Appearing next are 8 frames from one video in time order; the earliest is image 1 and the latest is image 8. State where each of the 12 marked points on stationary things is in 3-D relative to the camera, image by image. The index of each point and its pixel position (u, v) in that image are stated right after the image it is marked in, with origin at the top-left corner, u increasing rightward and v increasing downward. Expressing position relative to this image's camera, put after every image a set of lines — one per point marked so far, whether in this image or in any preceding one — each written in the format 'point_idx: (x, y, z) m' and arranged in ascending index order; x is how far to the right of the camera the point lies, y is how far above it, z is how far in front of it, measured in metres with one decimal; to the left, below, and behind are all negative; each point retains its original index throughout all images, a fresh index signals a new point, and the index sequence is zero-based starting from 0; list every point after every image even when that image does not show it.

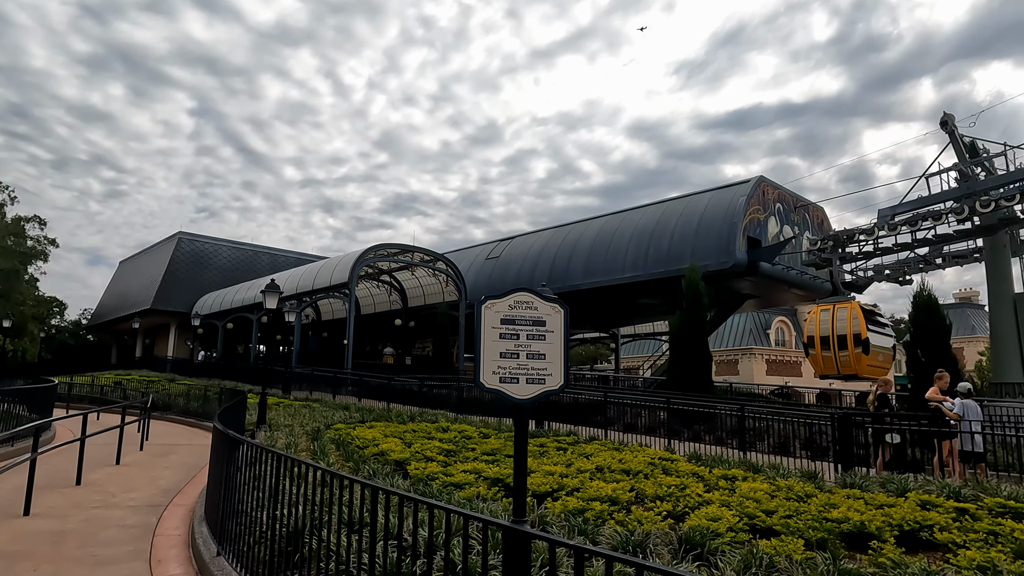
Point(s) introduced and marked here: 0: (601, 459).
0: (+1.2, -2.2, +8.6) m
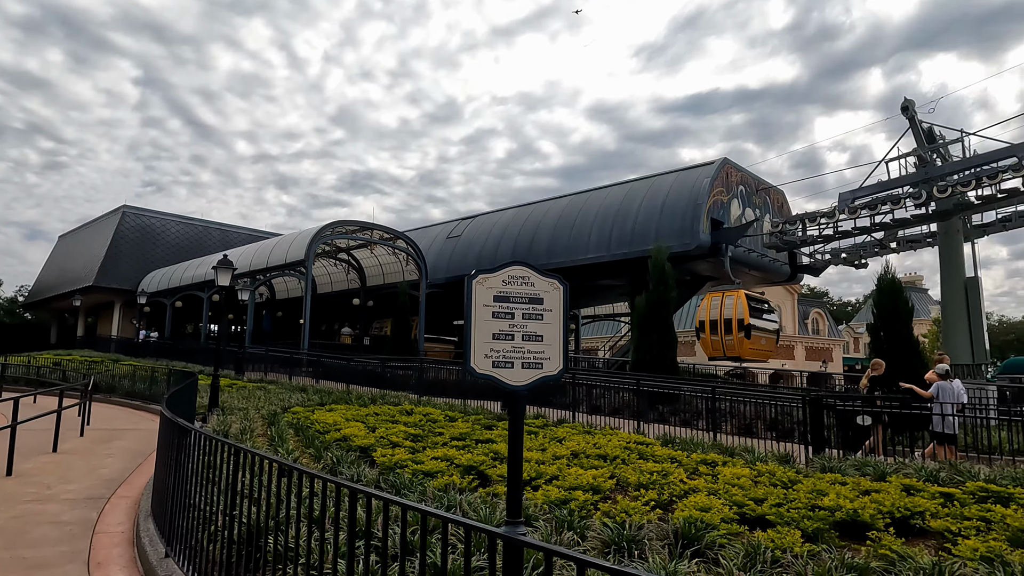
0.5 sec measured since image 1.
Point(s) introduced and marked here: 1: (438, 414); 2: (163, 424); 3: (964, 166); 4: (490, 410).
0: (+0.8, -1.9, +8.3) m
1: (-1.2, -2.1, +11.2) m
2: (-3.3, -1.3, +6.3) m
3: (+12.9, +3.5, +18.9) m
4: (-0.4, -2.3, +12.1) m
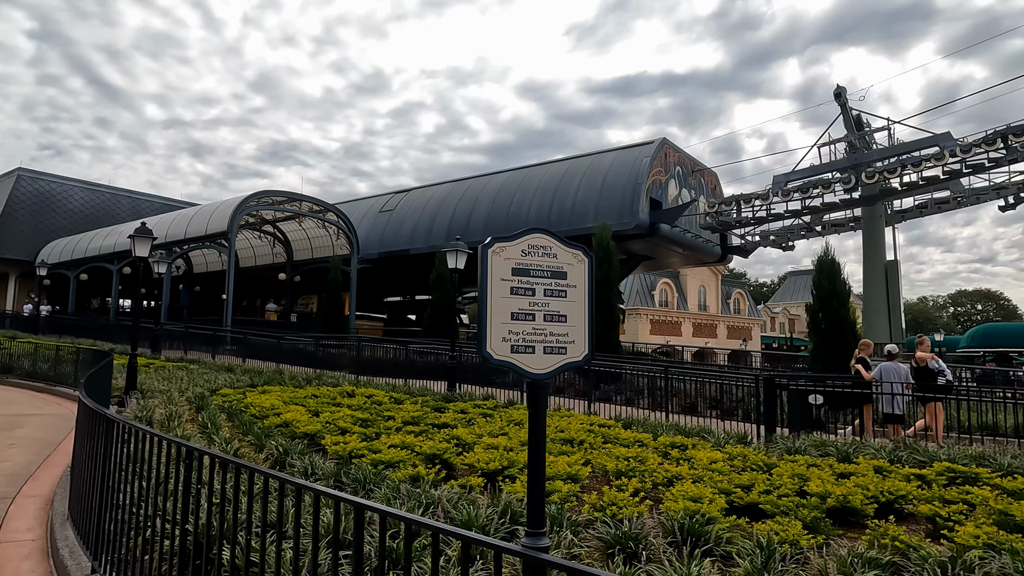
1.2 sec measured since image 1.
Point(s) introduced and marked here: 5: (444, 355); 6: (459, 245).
0: (+0.3, -1.7, +8.0) m
1: (-2.0, -1.7, +10.6) m
2: (-3.6, -1.0, +5.5) m
3: (+11.3, +4.0, +19.7) m
4: (-1.3, -1.8, +11.6) m
5: (-1.7, -1.6, +16.2) m
6: (-1.0, +0.8, +12.6) m
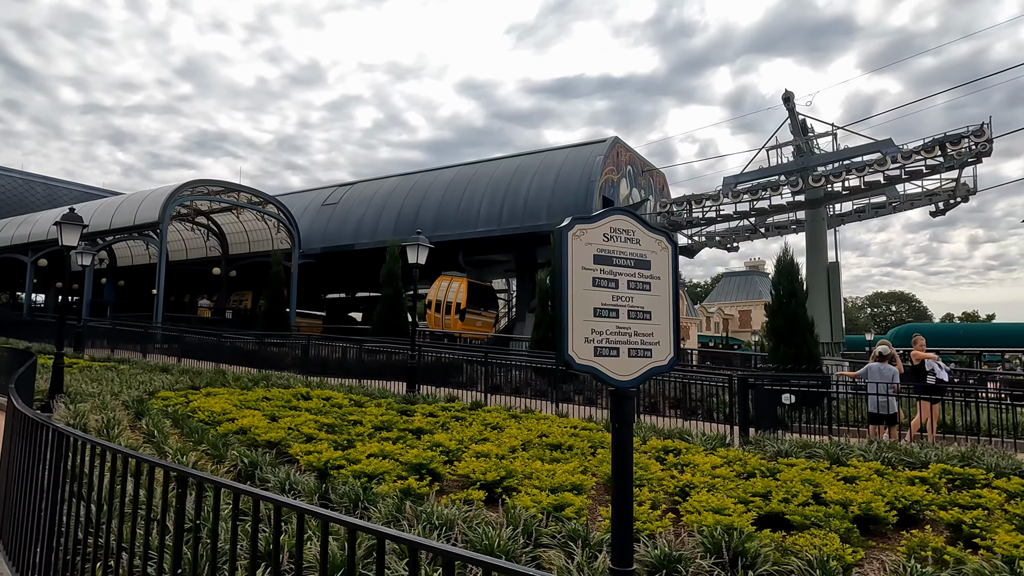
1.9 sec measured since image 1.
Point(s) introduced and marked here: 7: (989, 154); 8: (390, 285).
0: (0.0, -1.6, +7.5) m
1: (-2.5, -1.7, +10.0) m
2: (-3.6, -1.0, +4.7) m
3: (+9.9, +4.0, +20.2) m
4: (-1.9, -1.8, +11.1) m
5: (-2.7, -1.6, +15.6) m
6: (-1.6, +0.9, +12.0) m
7: (+13.1, +3.6, +18.2) m
8: (-3.6, +0.1, +19.6) m
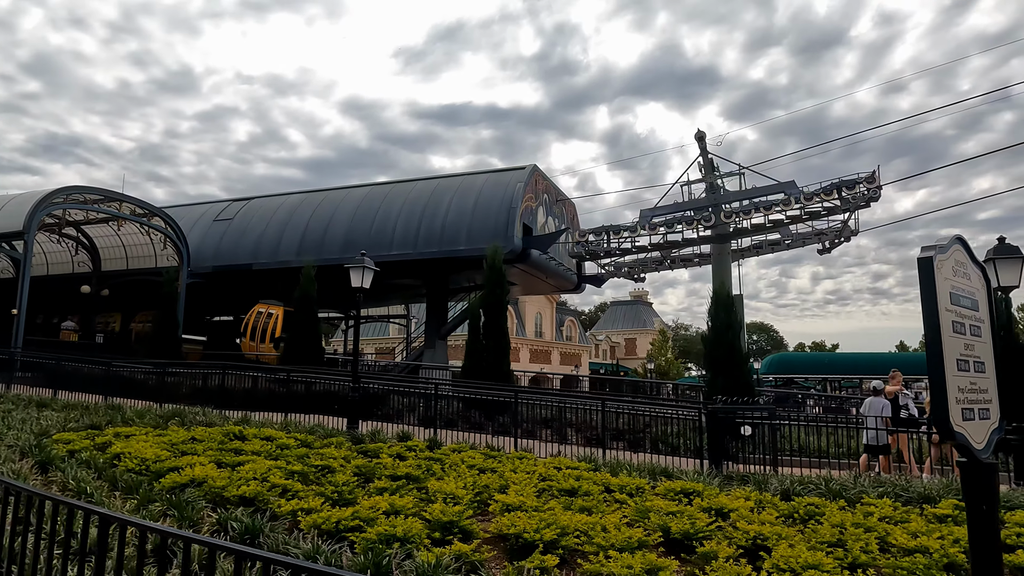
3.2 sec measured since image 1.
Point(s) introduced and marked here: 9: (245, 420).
0: (-0.1, -1.9, +6.9) m
1: (-3.0, -2.0, +8.8) m
2: (-3.1, -1.1, +3.5) m
3: (+7.5, +3.0, +21.4) m
4: (-2.6, -2.2, +10.0) m
5: (-4.2, -2.1, +14.4) m
6: (-2.5, +0.4, +11.1) m
7: (+11.0, +2.6, +19.9) m
8: (-5.7, -0.6, +18.2) m
9: (-4.3, -2.1, +10.7) m
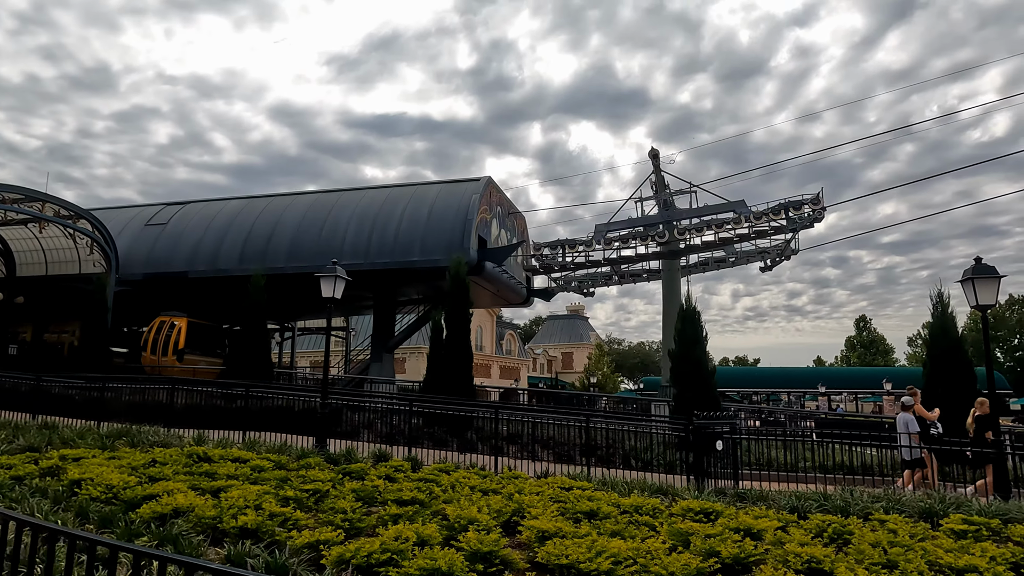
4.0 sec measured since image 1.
0: (0.0, -2.0, +6.6) m
1: (-3.1, -2.1, +8.2) m
2: (-2.6, -1.1, +2.9) m
3: (+6.1, +2.5, +21.8) m
4: (-2.8, -2.3, +9.4) m
5: (-4.9, -2.3, +13.5) m
6: (-2.8, +0.3, +10.5) m
7: (+9.7, +2.1, +20.7) m
8: (-6.8, -0.8, +17.2) m
9: (-4.6, -2.2, +9.9) m
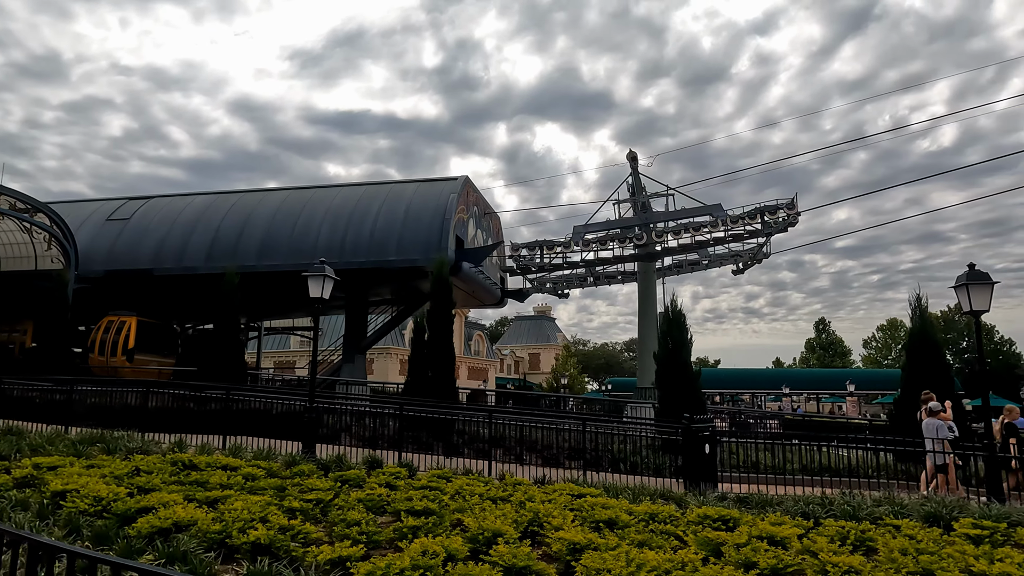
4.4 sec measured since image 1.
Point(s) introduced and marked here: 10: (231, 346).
0: (+0.1, -2.1, +6.4) m
1: (-3.1, -2.1, +7.8) m
2: (-2.3, -1.1, +2.6) m
3: (+5.4, +2.4, +22.0) m
4: (-2.9, -2.3, +9.0) m
5: (-5.1, -2.3, +13.1) m
6: (-2.9, +0.3, +10.2) m
7: (+9.0, +2.0, +21.1) m
8: (-7.3, -0.8, +16.7) m
9: (-4.7, -2.2, +9.4) m
10: (-7.0, -1.5, +16.5) m
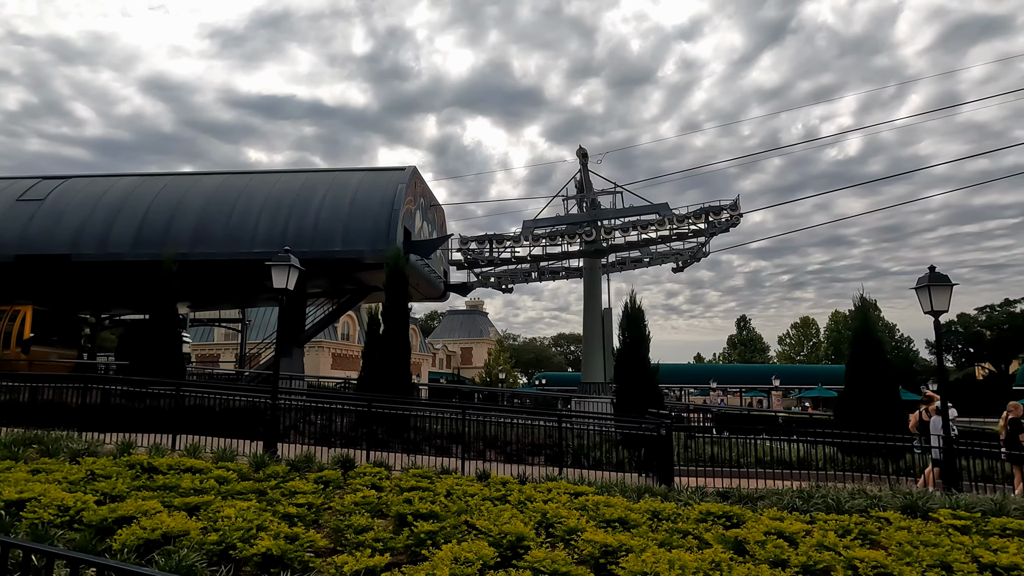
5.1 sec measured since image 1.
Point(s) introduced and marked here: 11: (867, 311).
0: (+0.1, -2.0, +6.2) m
1: (-3.2, -2.0, +7.3) m
2: (-1.9, -1.0, +2.2) m
3: (+3.7, +2.5, +22.2) m
4: (-3.2, -2.2, +8.5) m
5: (-5.9, -2.1, +12.3) m
6: (-3.2, +0.4, +9.7) m
7: (+7.4, +2.0, +21.8) m
8: (-8.3, -0.5, +15.6) m
9: (-5.0, -2.1, +8.7) m
10: (-8.1, -1.2, +15.5) m
11: (+7.7, -0.5, +14.2) m
